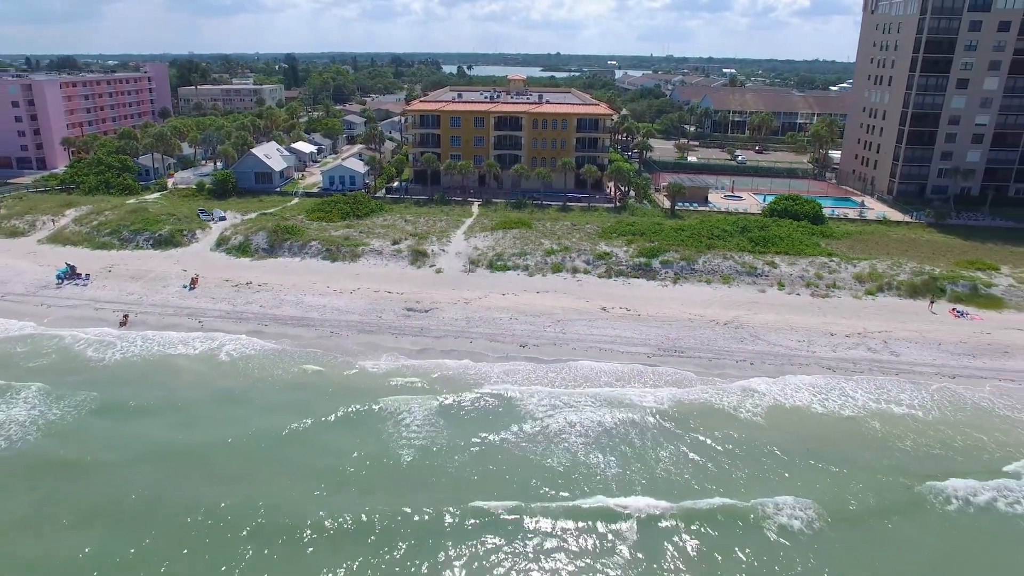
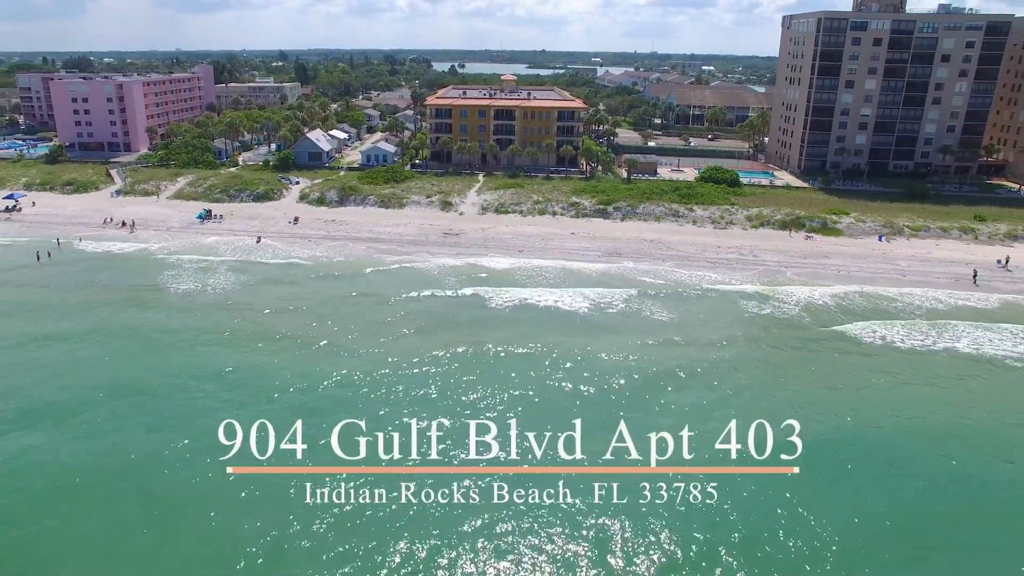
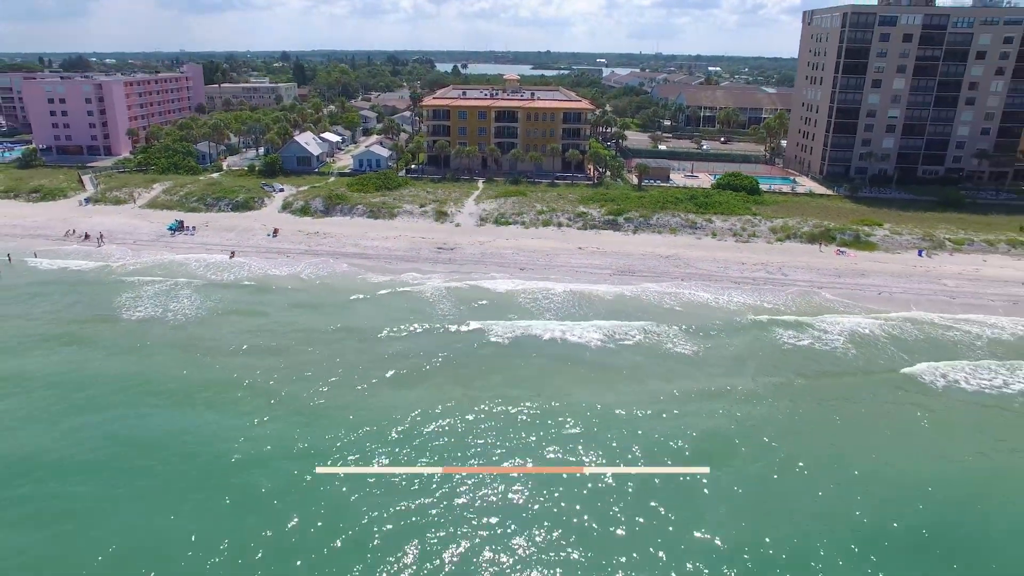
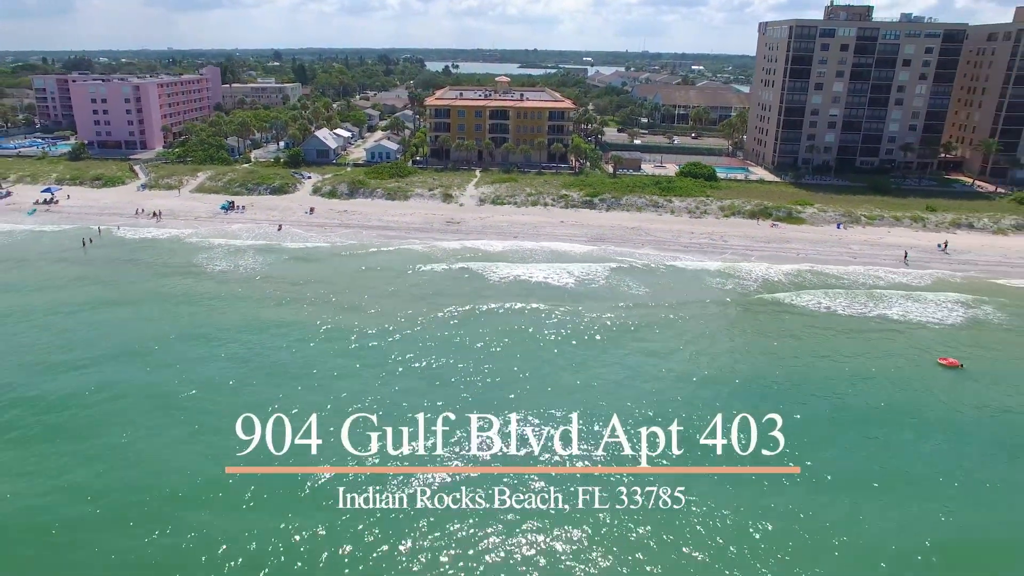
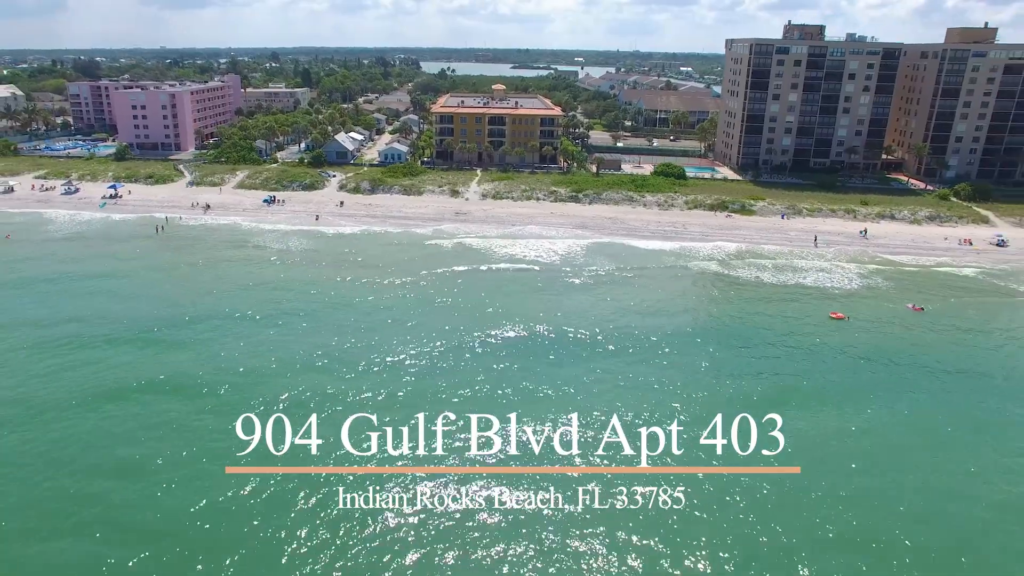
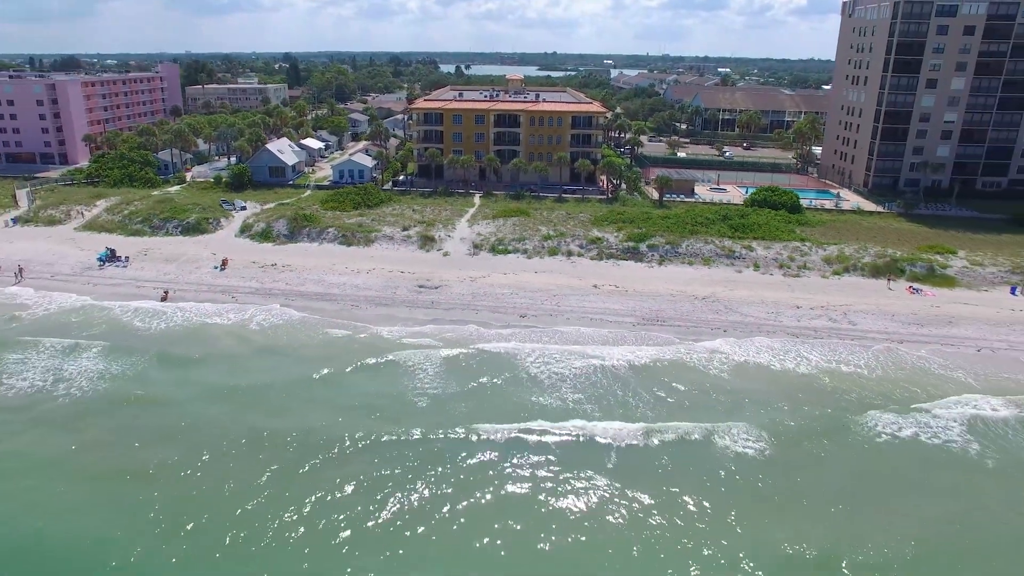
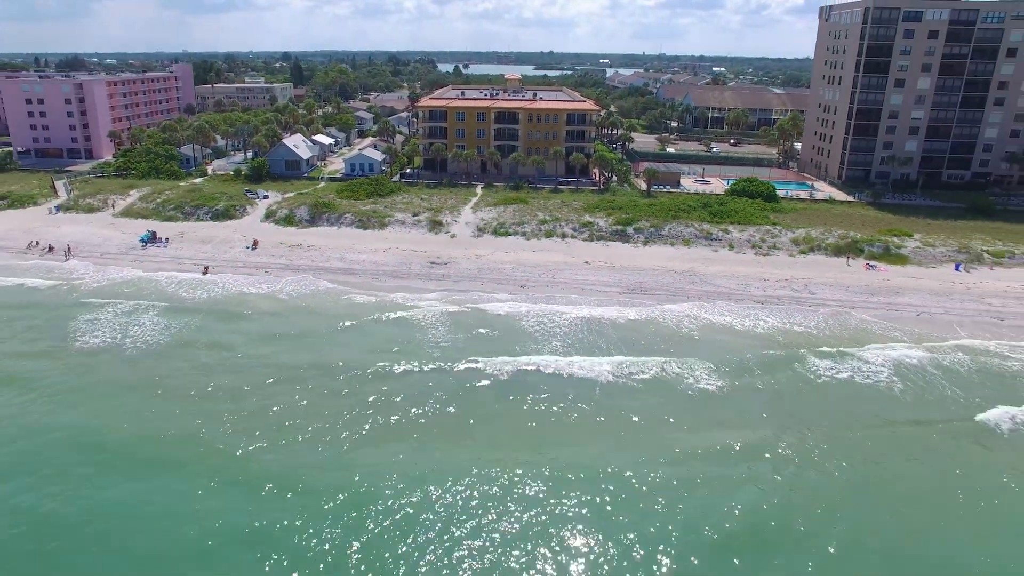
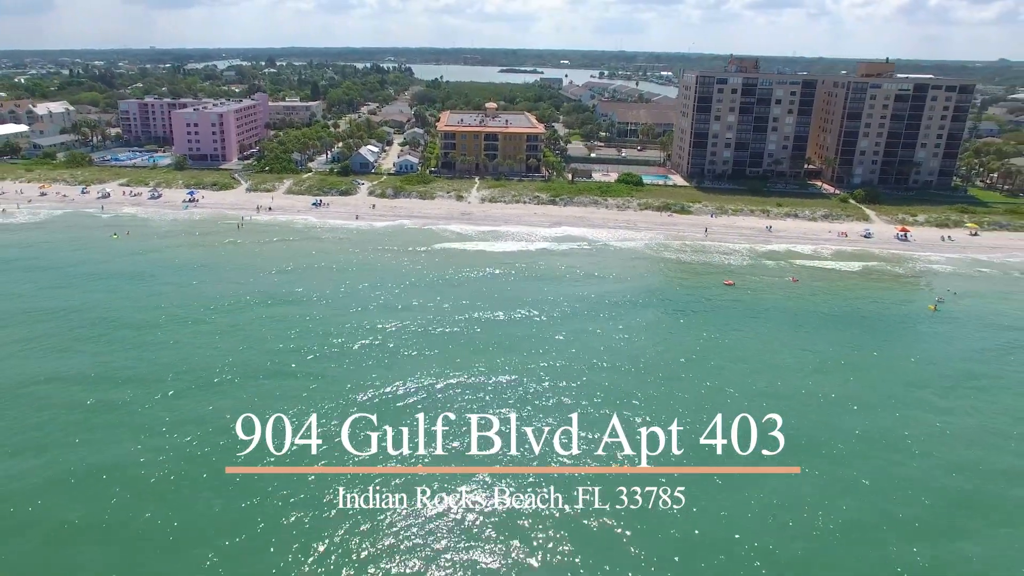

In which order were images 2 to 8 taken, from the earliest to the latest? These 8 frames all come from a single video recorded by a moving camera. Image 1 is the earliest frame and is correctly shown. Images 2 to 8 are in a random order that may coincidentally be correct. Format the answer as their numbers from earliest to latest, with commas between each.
6, 7, 3, 2, 4, 5, 8
